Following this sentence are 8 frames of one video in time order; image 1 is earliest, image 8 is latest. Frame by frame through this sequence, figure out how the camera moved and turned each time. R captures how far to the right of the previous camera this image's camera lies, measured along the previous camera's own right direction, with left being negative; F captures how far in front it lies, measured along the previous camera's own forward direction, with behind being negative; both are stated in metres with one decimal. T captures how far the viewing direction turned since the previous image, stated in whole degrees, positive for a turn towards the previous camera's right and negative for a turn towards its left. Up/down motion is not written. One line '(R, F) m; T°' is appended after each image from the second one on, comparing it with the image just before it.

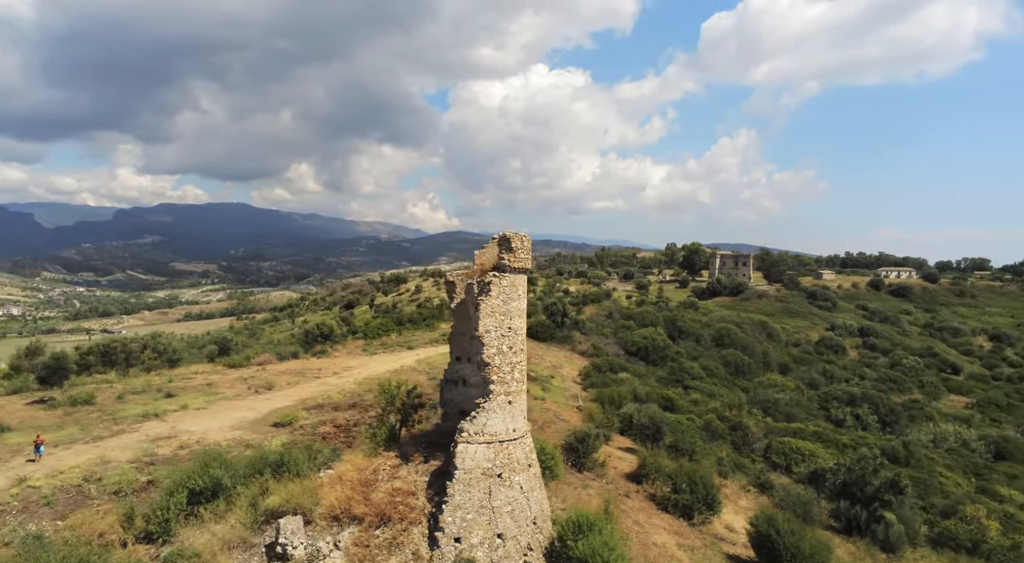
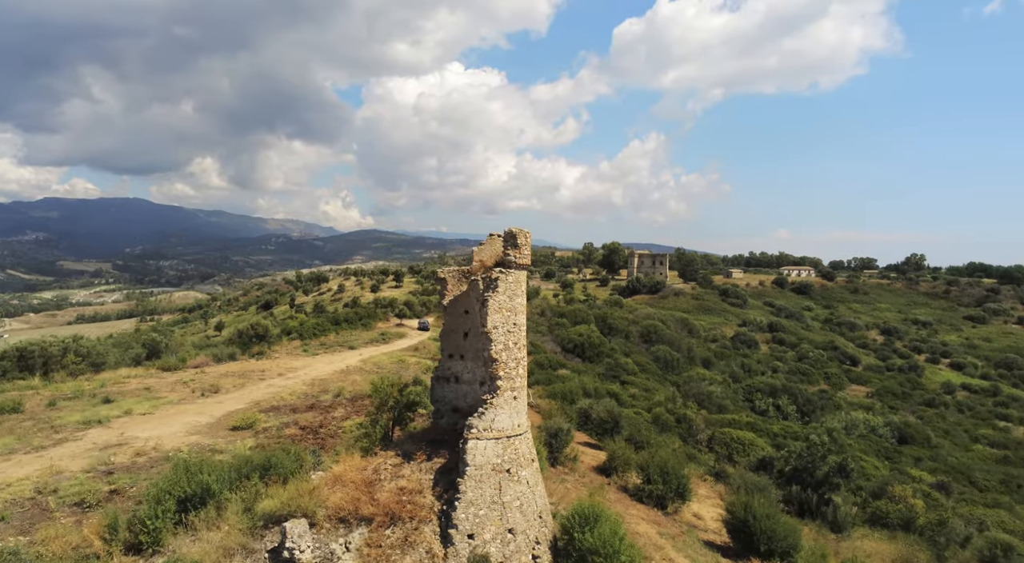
(-1.1, 0.0) m; +6°
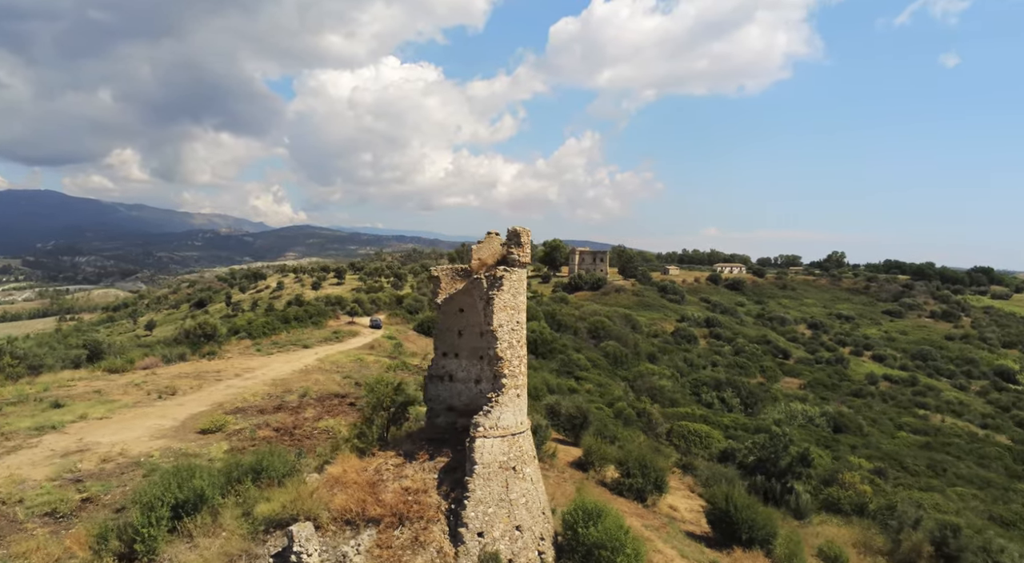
(-0.8, 0.0) m; +5°
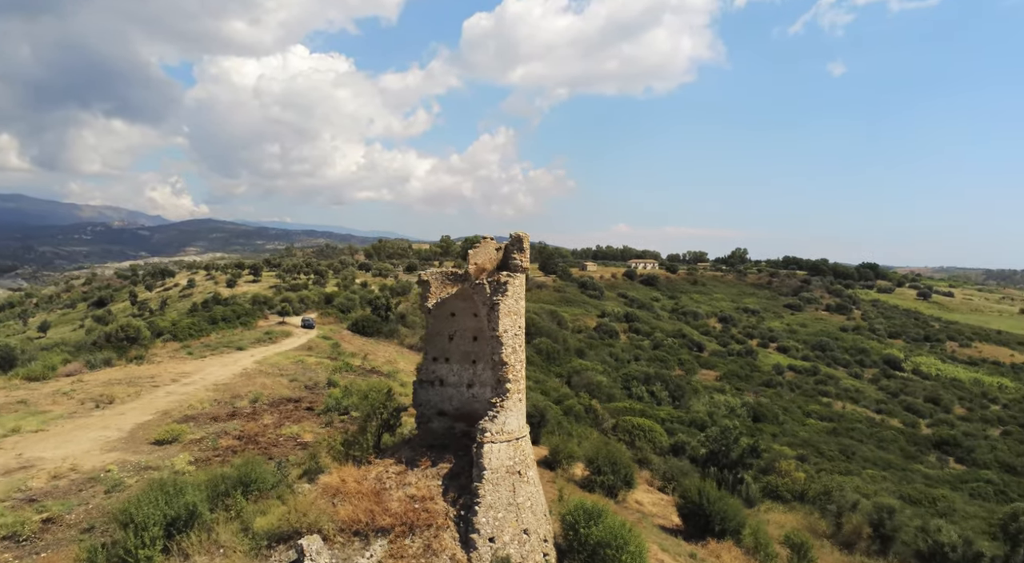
(-1.0, 0.0) m; +6°
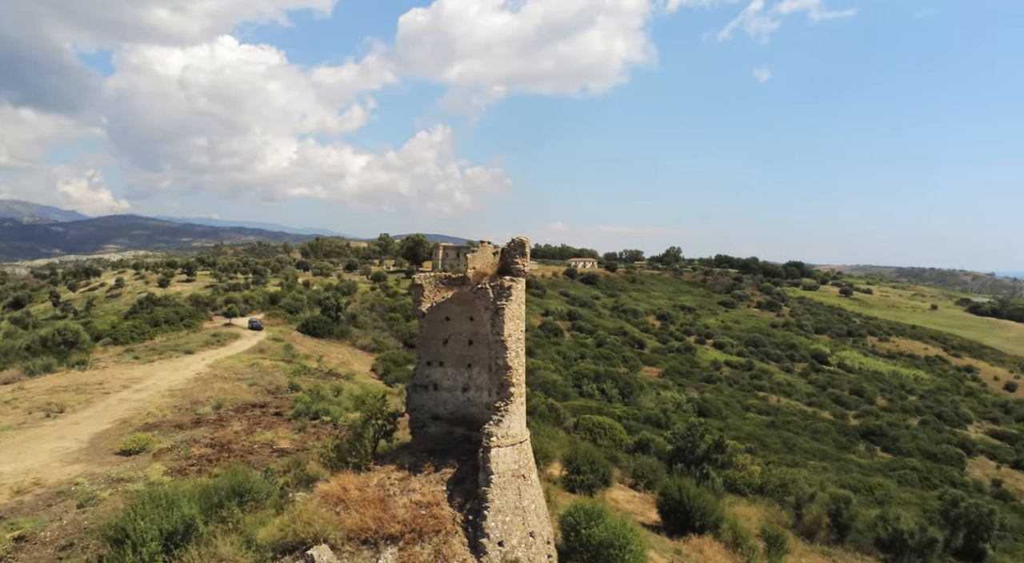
(-0.8, 0.0) m; +4°
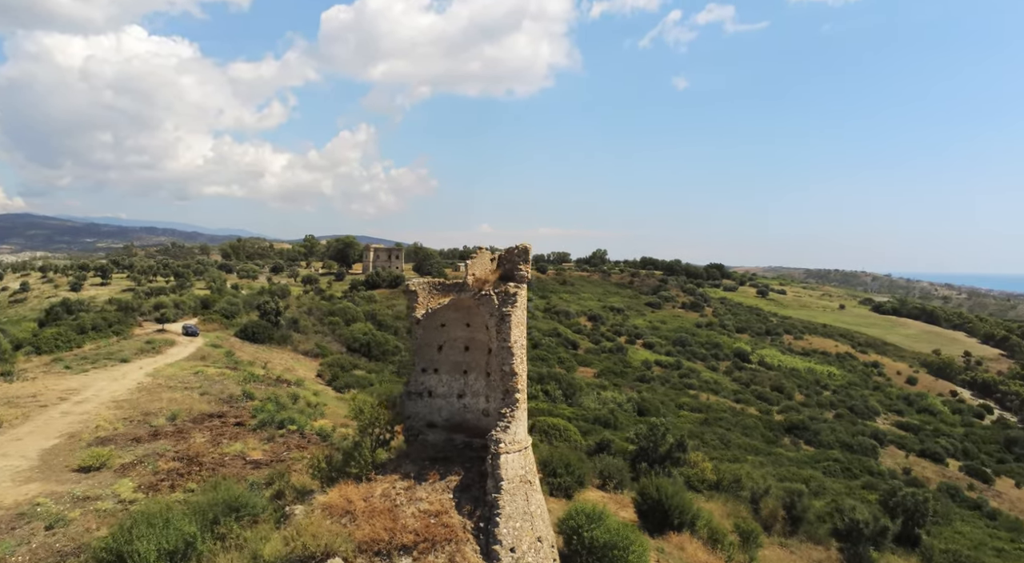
(-0.9, 0.0) m; +5°
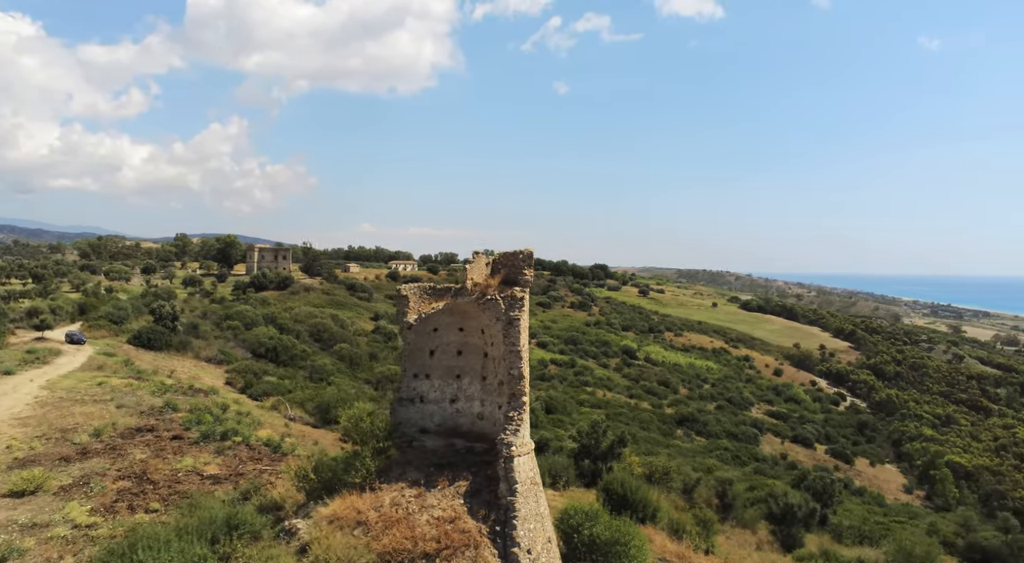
(-1.4, 0.0) m; +8°
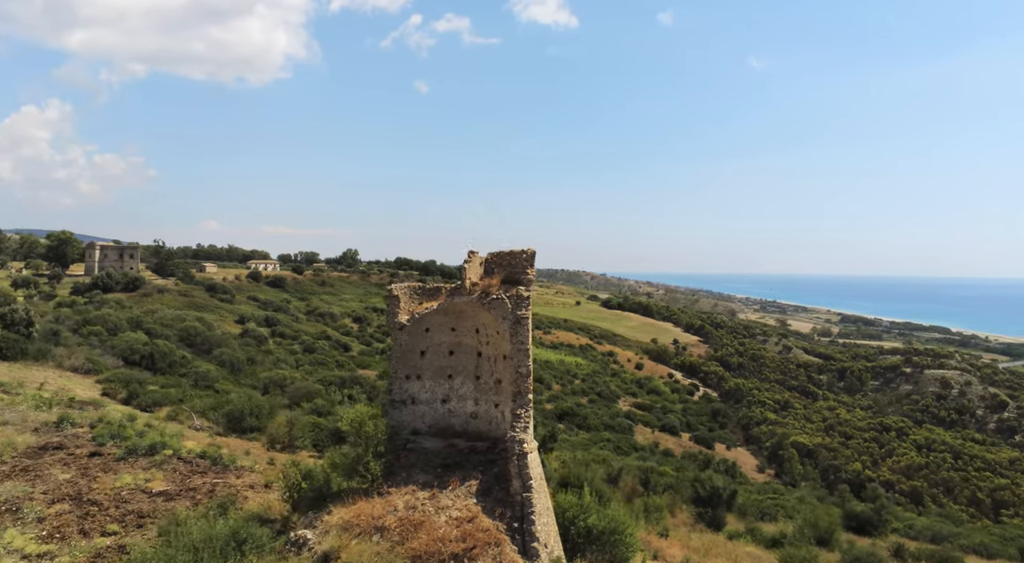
(-1.7, 0.0) m; +10°
